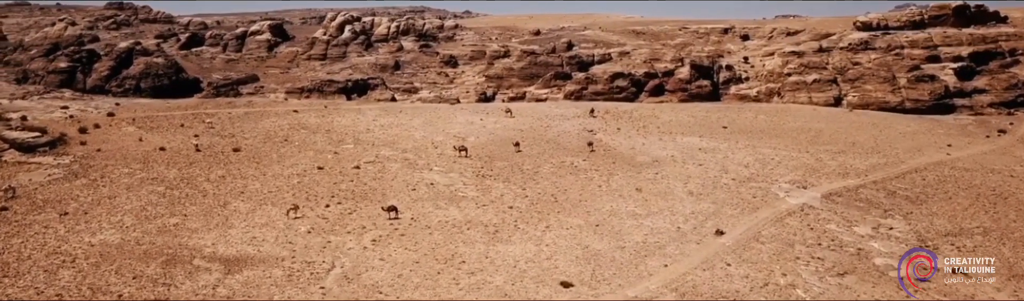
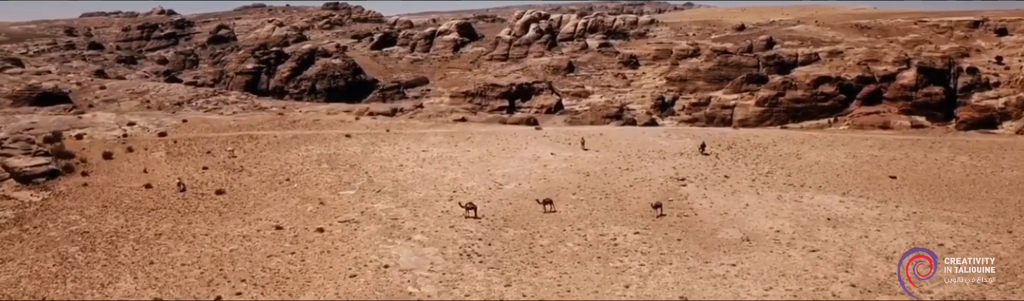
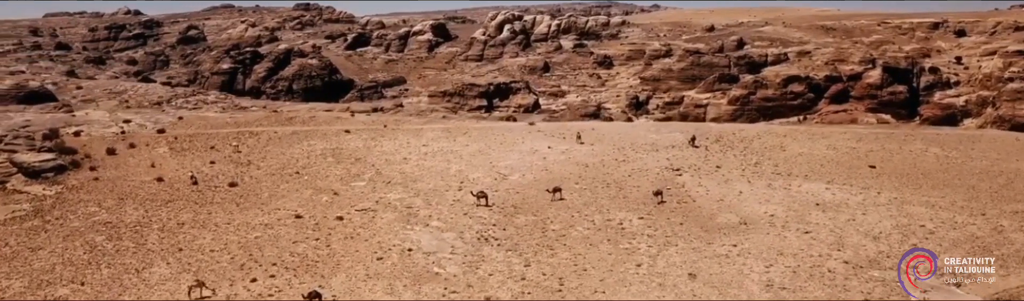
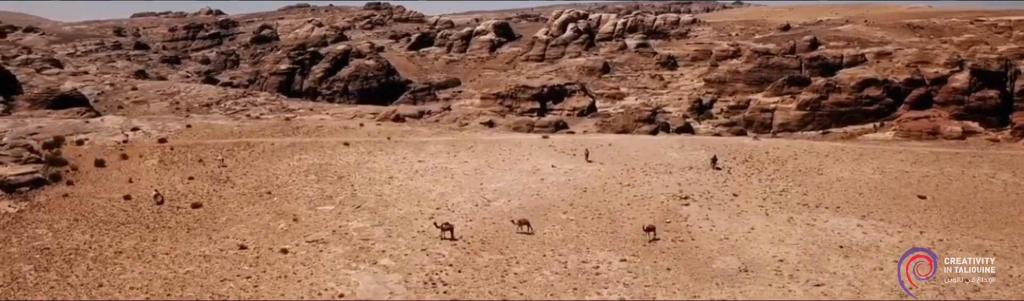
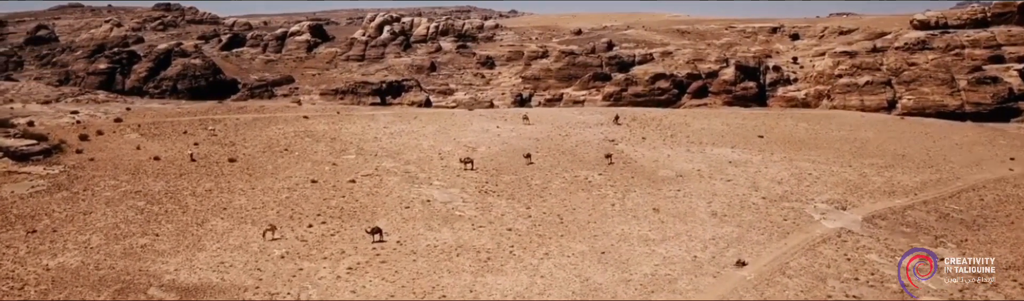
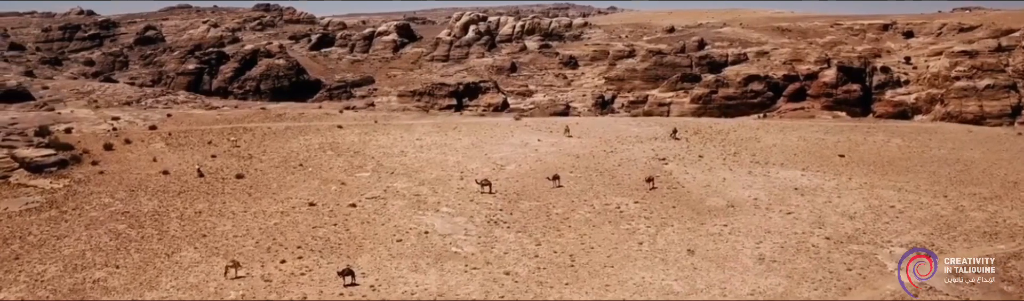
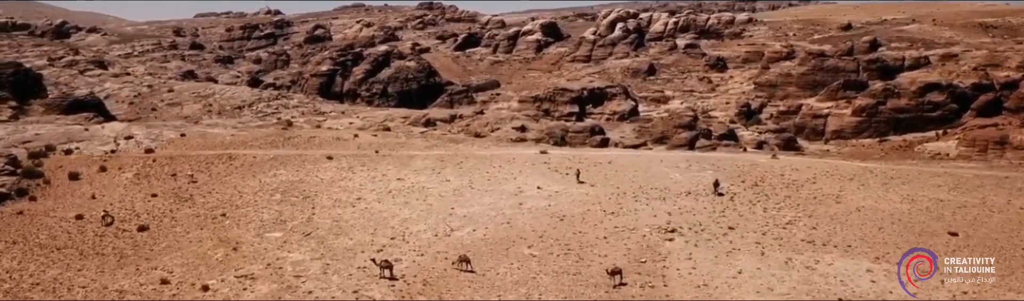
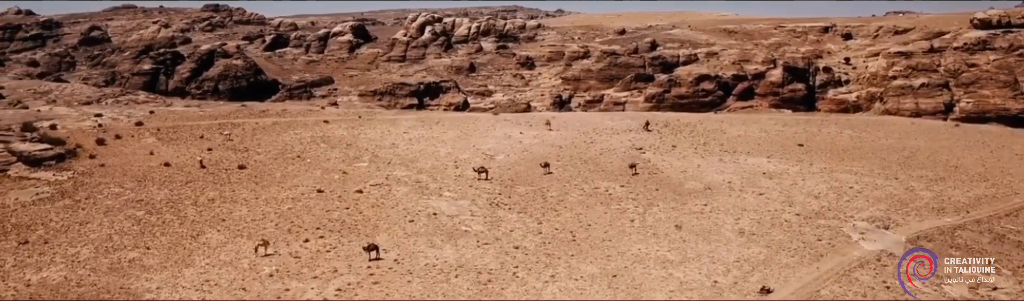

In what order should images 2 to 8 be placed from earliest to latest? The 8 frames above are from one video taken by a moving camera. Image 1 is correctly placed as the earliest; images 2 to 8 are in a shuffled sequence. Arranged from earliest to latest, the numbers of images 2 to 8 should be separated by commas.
5, 8, 6, 3, 2, 4, 7
